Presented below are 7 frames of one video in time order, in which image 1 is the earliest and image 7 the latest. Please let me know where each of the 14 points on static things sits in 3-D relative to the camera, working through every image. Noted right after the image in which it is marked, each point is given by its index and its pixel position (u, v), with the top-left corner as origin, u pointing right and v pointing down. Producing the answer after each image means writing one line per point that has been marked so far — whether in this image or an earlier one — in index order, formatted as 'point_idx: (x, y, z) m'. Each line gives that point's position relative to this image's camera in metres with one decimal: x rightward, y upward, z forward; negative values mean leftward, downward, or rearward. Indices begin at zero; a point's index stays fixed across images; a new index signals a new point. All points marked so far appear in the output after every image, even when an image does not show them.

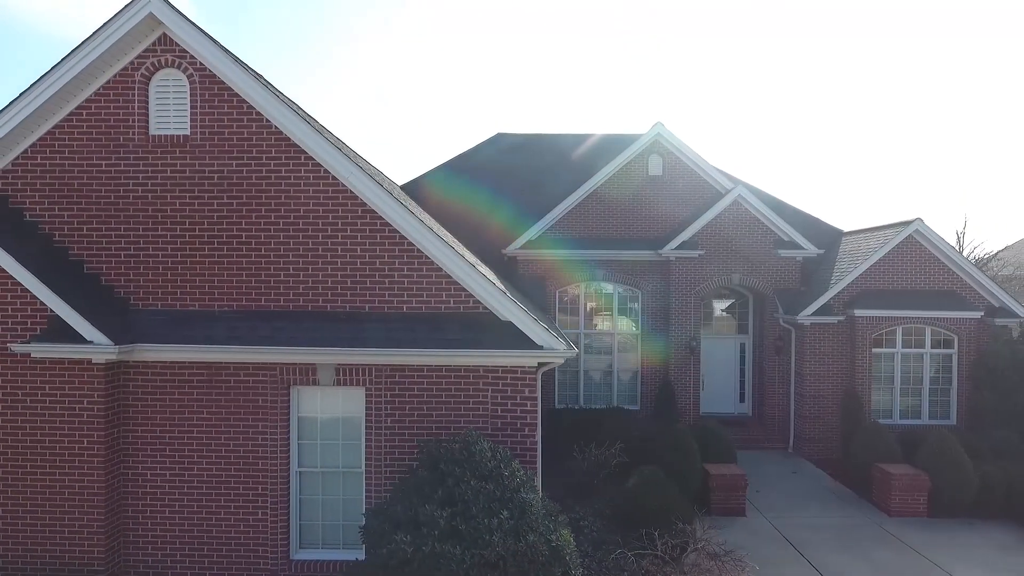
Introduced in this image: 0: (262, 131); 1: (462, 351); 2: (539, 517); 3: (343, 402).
0: (-3.4, +2.1, +8.4) m
1: (-0.6, -0.8, +7.8) m
2: (+0.3, -2.5, +6.7) m
3: (-2.3, -1.5, +8.5) m
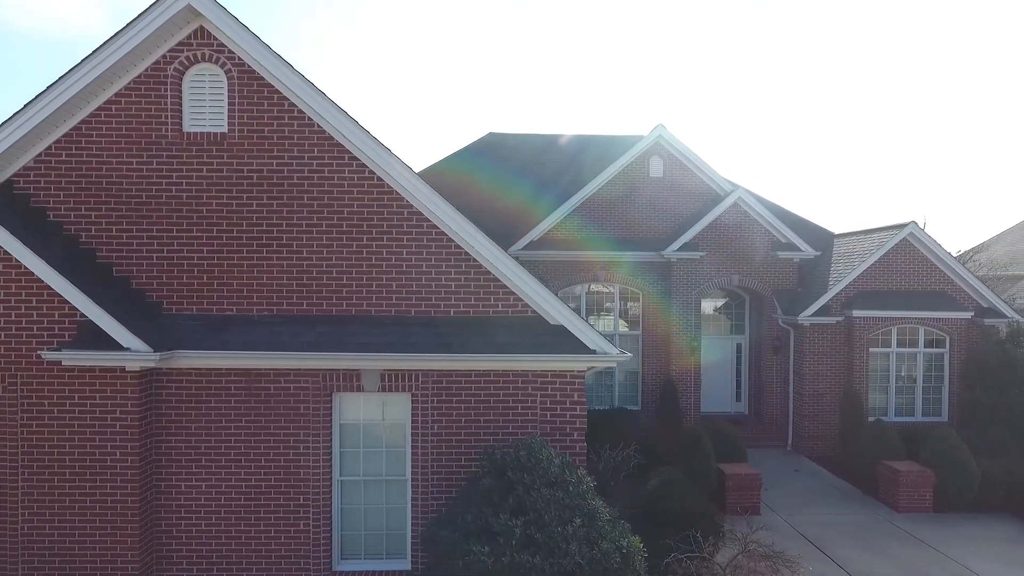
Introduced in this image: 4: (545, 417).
0: (-2.7, +2.1, +8.2) m
1: (+0.1, -0.8, +7.7) m
2: (+1.0, -2.5, +6.6) m
3: (-1.7, -1.6, +8.3) m
4: (+0.4, -1.7, +8.2) m
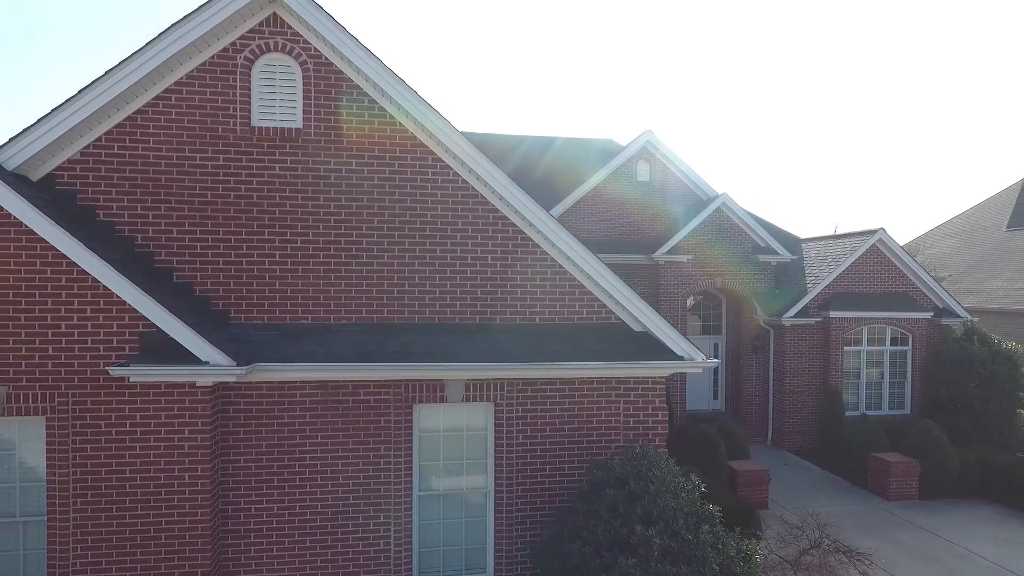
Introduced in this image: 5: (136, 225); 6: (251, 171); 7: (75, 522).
0: (-1.6, +2.0, +7.8) m
1: (+1.2, -0.9, +7.6) m
2: (+2.3, -2.6, +6.7) m
3: (-0.6, -1.7, +8.1) m
4: (+1.5, -1.8, +8.1) m
5: (-4.4, +0.7, +7.3) m
6: (-3.2, +1.4, +7.5) m
7: (-4.8, -2.6, +6.8) m
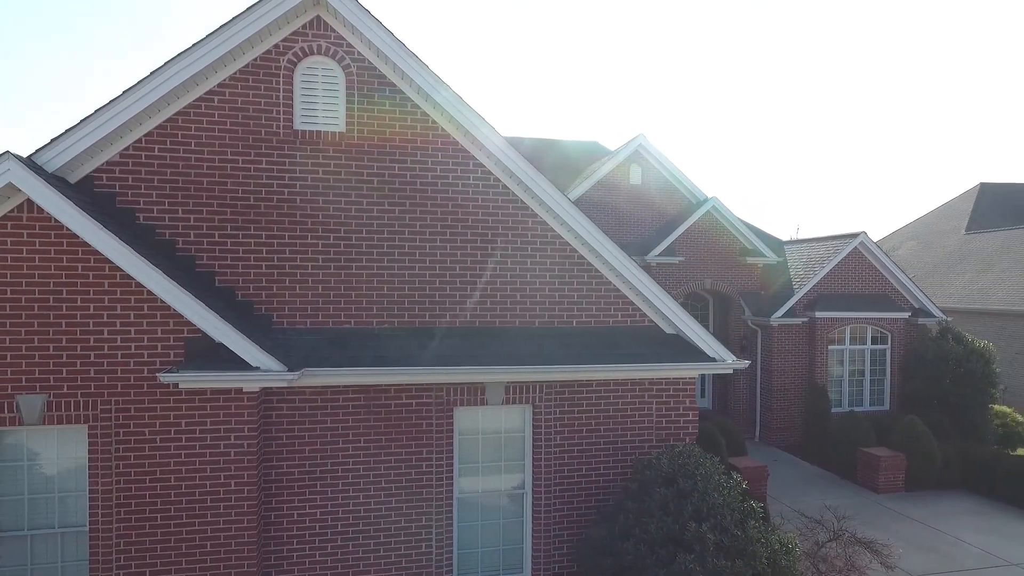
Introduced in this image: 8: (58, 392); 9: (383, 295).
0: (-1.1, +2.0, +7.8) m
1: (+1.7, -1.0, +7.8) m
2: (+2.9, -2.7, +7.0) m
3: (-0.1, -1.7, +8.2) m
4: (+2.0, -1.8, +8.4) m
5: (-3.9, +0.7, +7.2) m
6: (-2.6, +1.4, +7.5) m
7: (-4.3, -2.6, +6.7) m
8: (-4.8, -1.1, +6.6) m
9: (-1.6, -0.1, +7.7) m
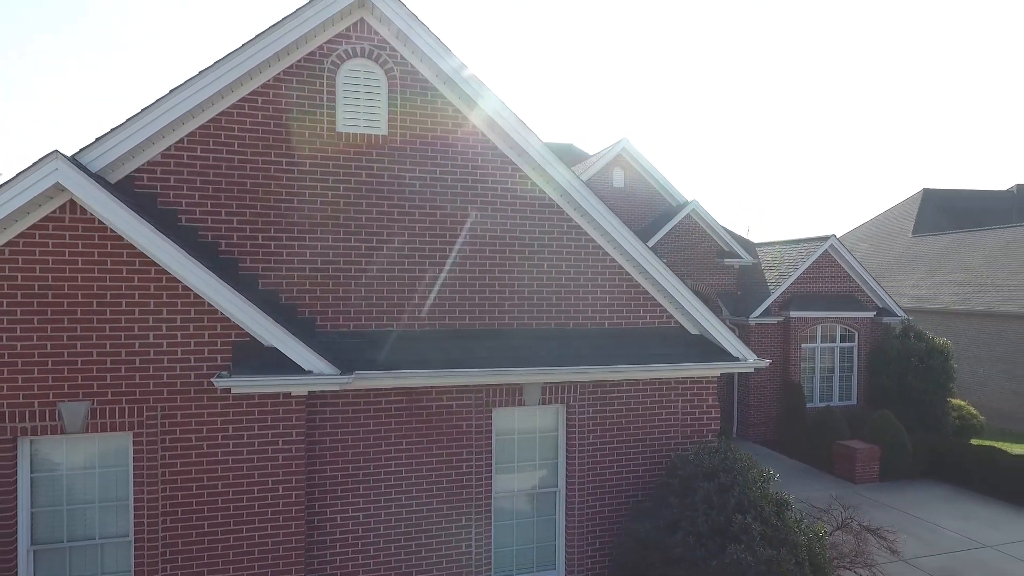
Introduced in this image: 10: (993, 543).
0: (-0.6, +1.9, +7.9) m
1: (+2.2, -1.0, +8.1) m
2: (+3.4, -2.7, +7.4) m
3: (+0.4, -1.8, +8.3) m
4: (+2.5, -1.9, +8.7) m
5: (-3.3, +0.7, +7.0) m
6: (-2.1, +1.3, +7.4) m
7: (-3.7, -2.7, +6.5) m
8: (-4.2, -1.1, +6.4) m
9: (-1.1, -0.1, +7.8) m
10: (+9.3, -4.9, +12.0) m
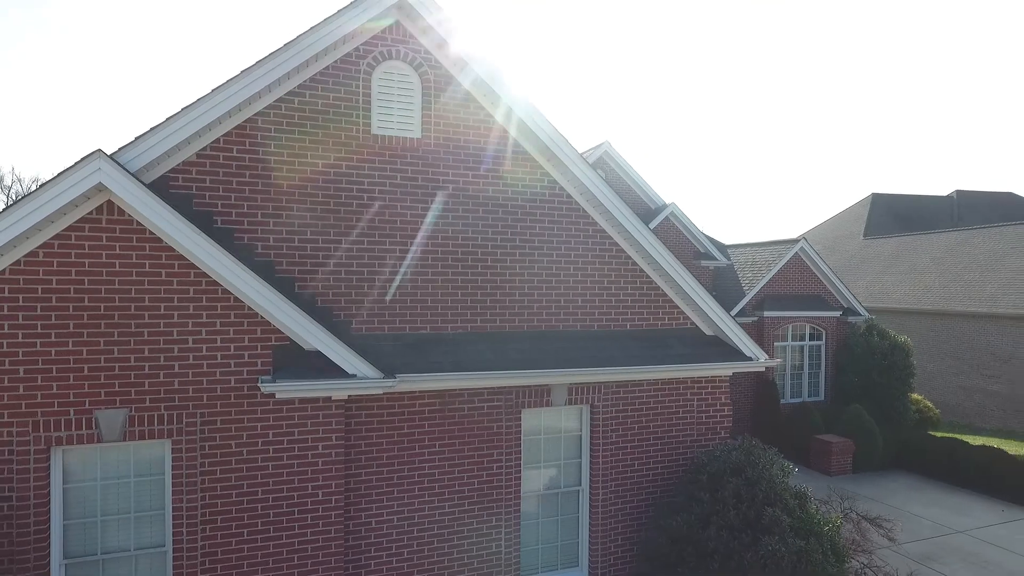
0: (-0.2, +1.9, +8.0) m
1: (+2.6, -1.1, +8.4) m
2: (+3.8, -2.7, +7.8) m
3: (+0.7, -1.8, +8.5) m
4: (+2.8, -1.9, +9.0) m
5: (-2.9, +0.6, +6.9) m
6: (-1.7, +1.3, +7.4) m
7: (-3.2, -2.7, +6.4) m
8: (-3.7, -1.2, +6.2) m
9: (-0.7, -0.2, +7.8) m
10: (+9.3, -5.0, +12.8) m
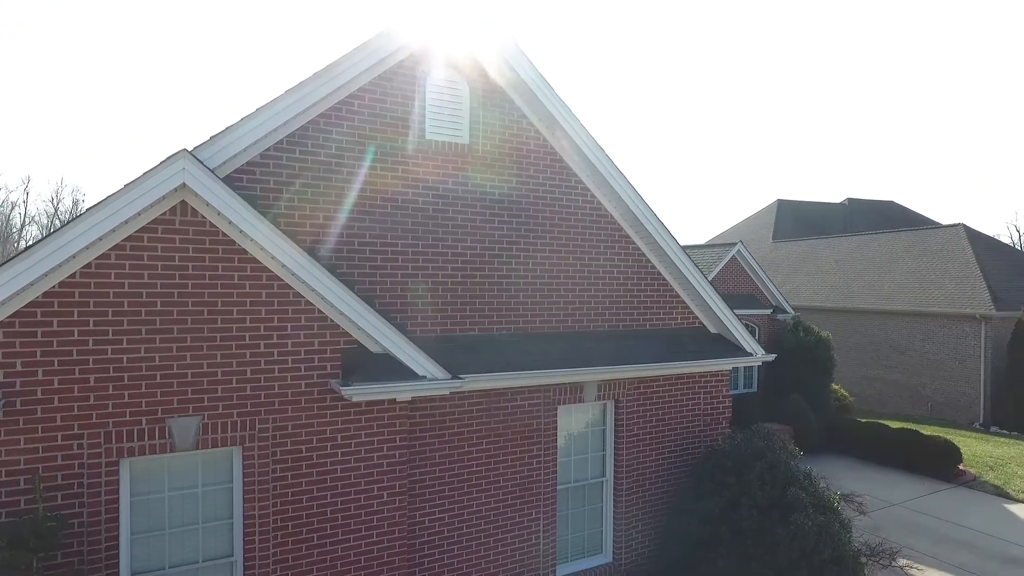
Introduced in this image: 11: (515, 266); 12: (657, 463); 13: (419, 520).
0: (+0.3, +1.9, +8.3) m
1: (+3.0, -1.1, +9.2) m
2: (+4.3, -2.8, +8.7) m
3: (+1.1, -1.8, +8.9) m
4: (+3.1, -1.9, +9.8) m
5: (-2.2, +0.6, +6.9) m
6: (-1.1, +1.3, +7.5) m
7: (-2.4, -2.7, +6.3) m
8: (-2.9, -1.2, +6.0) m
9: (-0.2, -0.2, +8.0) m
10: (+9.0, -5.0, +14.5) m
11: (0.0, +0.3, +8.2) m
12: (+2.1, -2.6, +9.2) m
13: (-1.1, -2.7, +7.3) m
